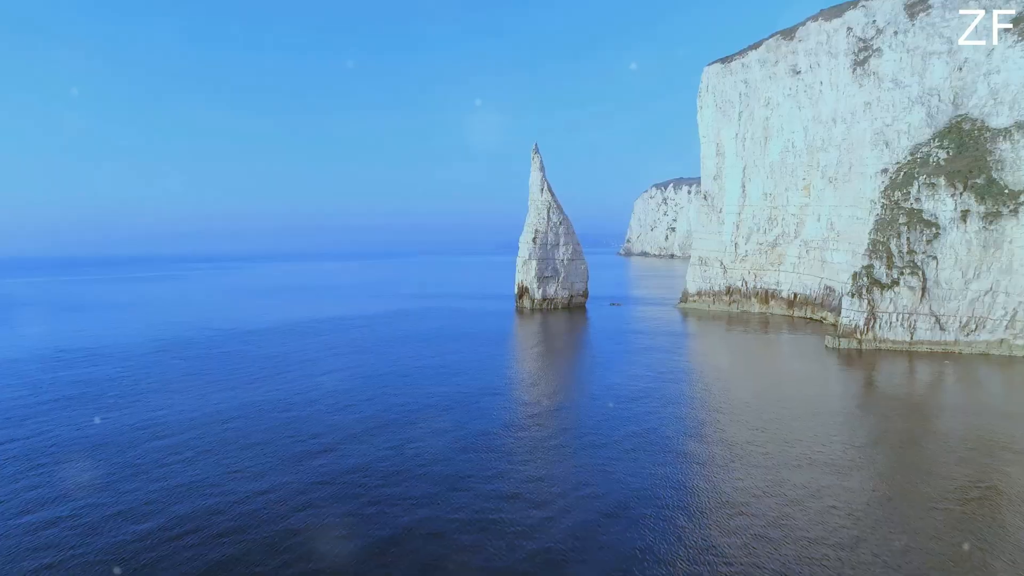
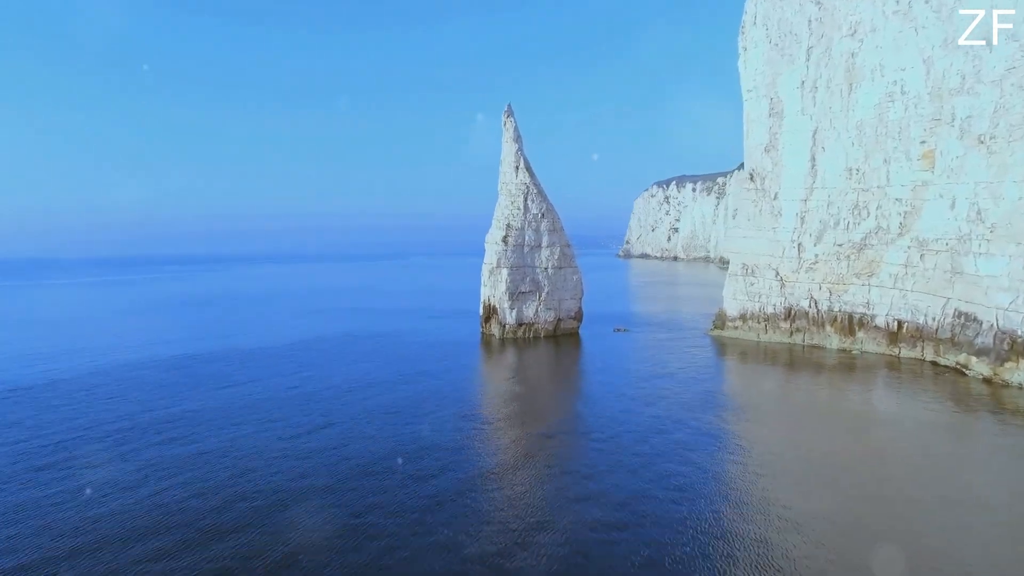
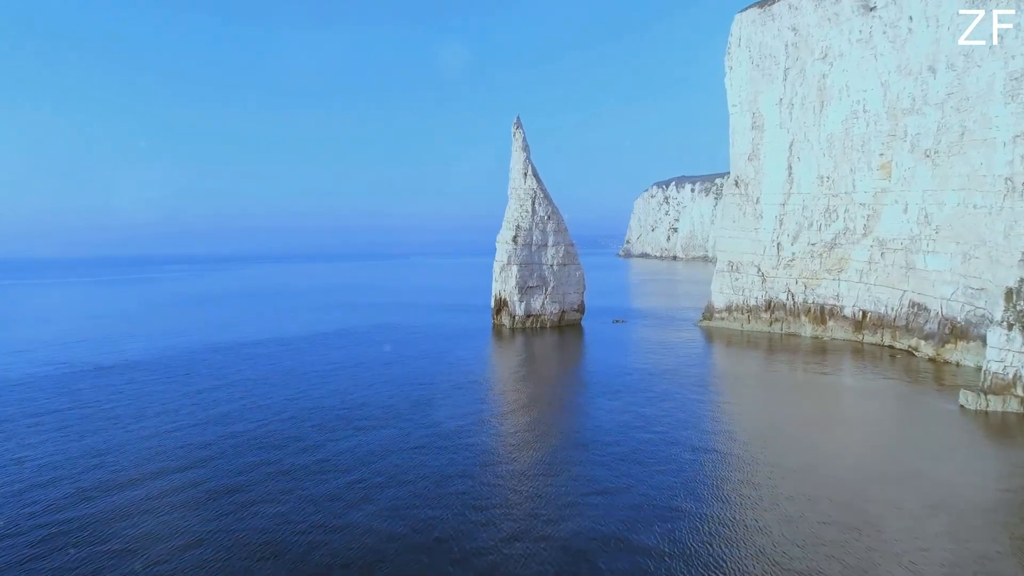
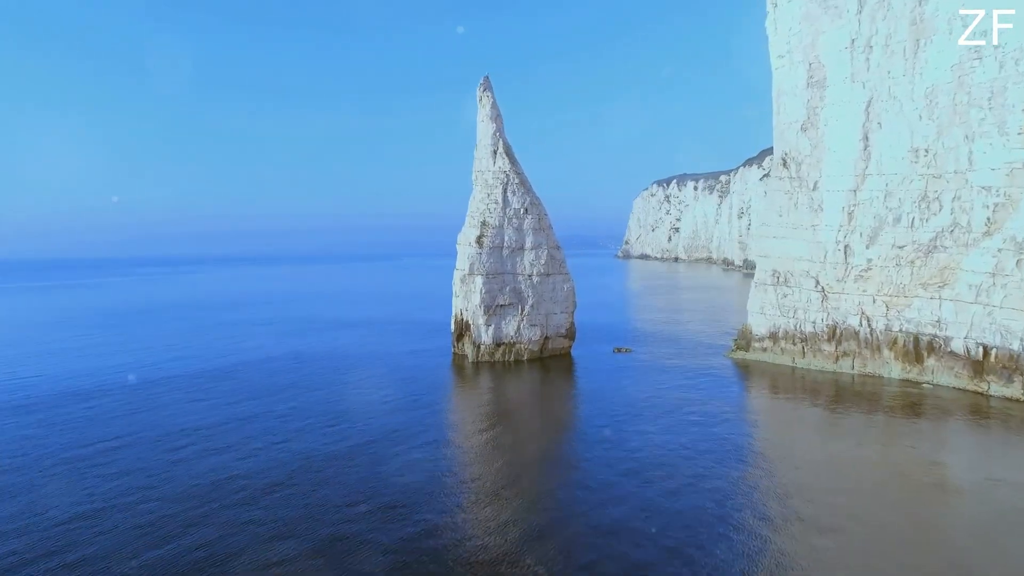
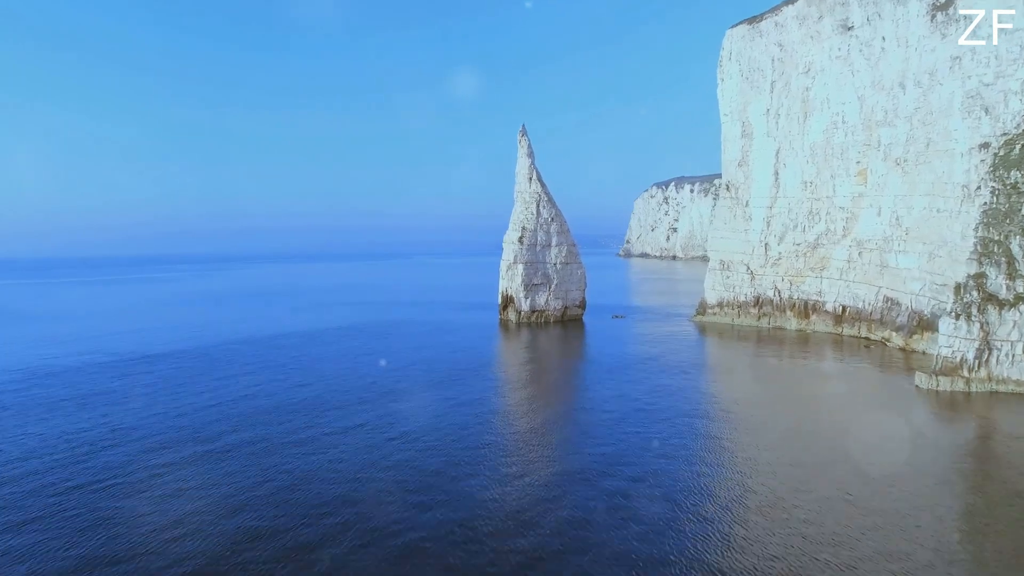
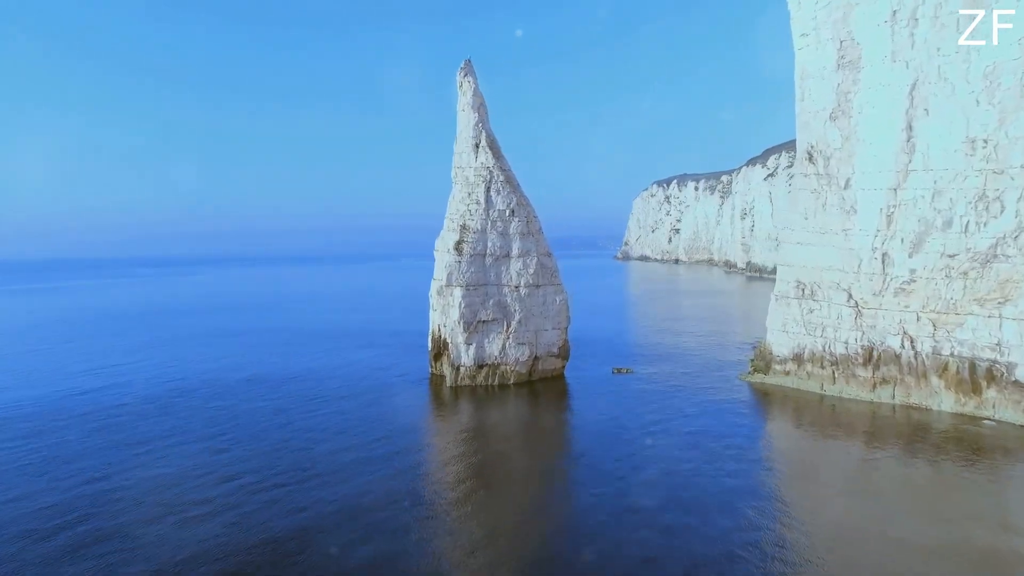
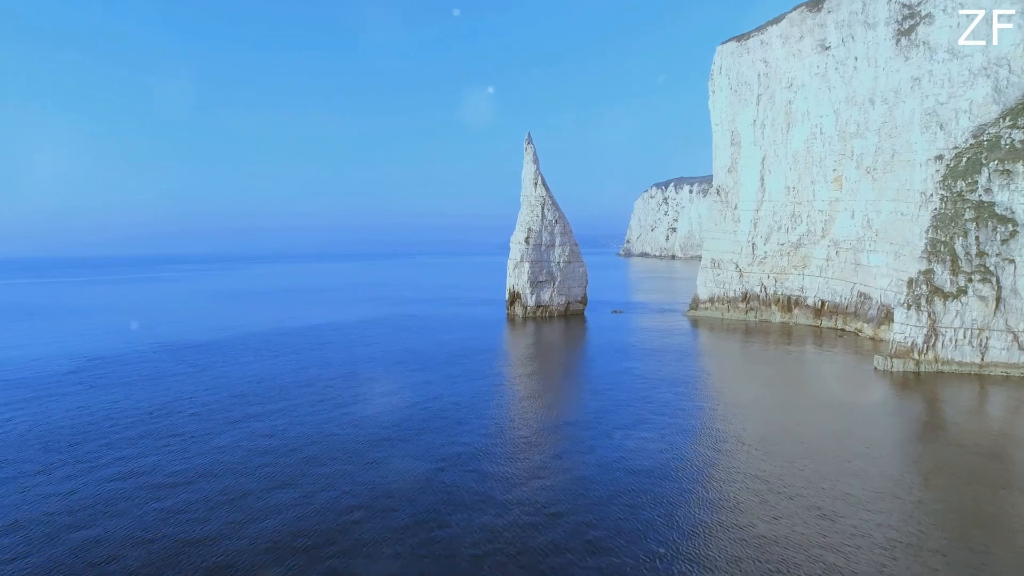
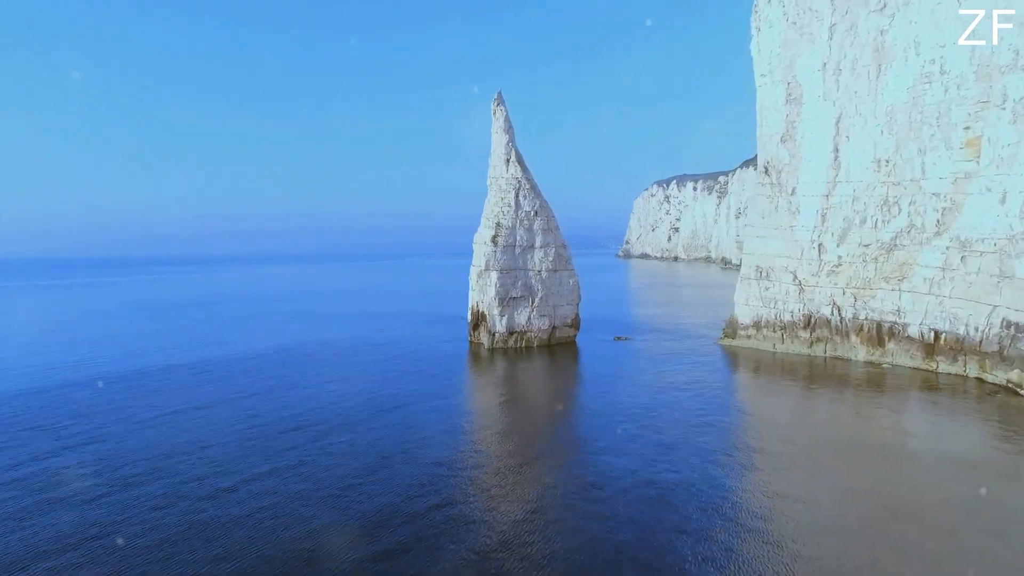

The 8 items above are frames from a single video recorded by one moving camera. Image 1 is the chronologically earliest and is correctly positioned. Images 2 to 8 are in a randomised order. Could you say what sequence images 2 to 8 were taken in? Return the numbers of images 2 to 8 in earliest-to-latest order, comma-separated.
7, 5, 3, 2, 8, 4, 6
